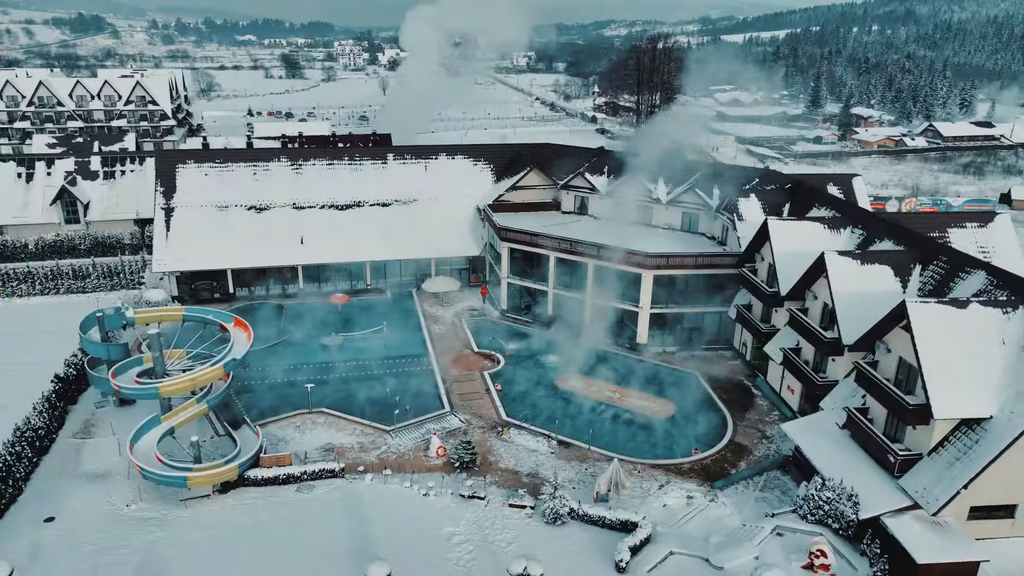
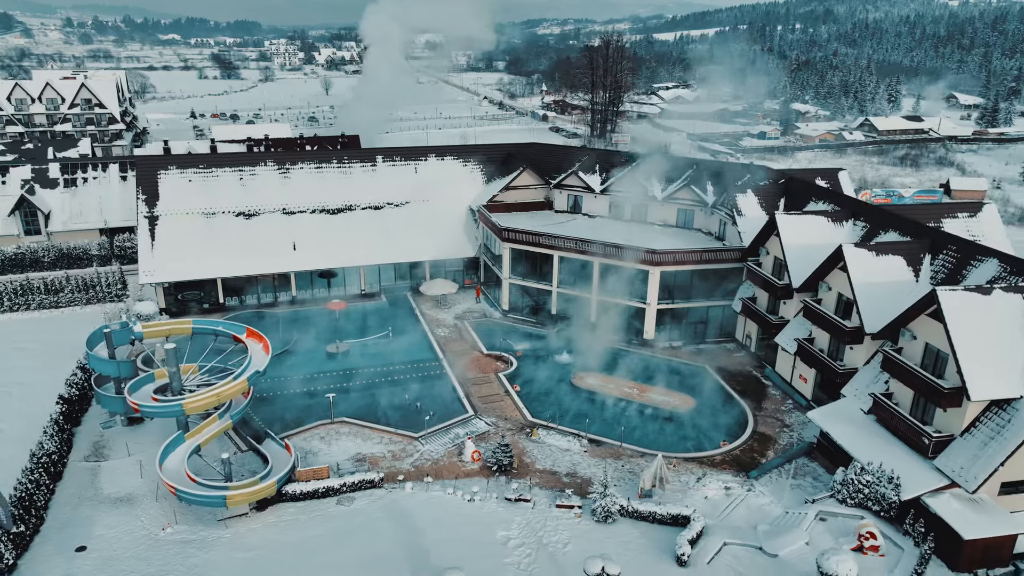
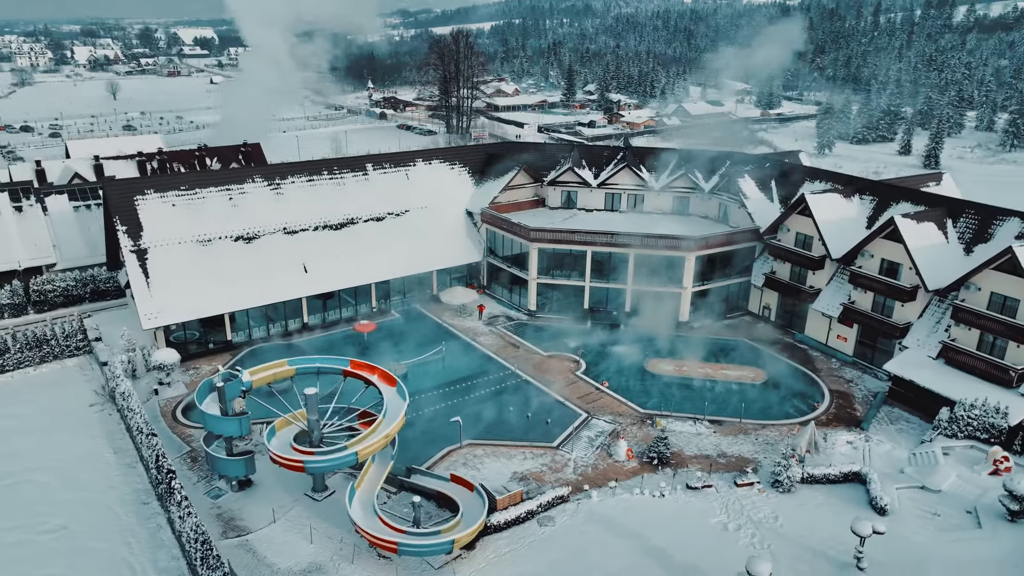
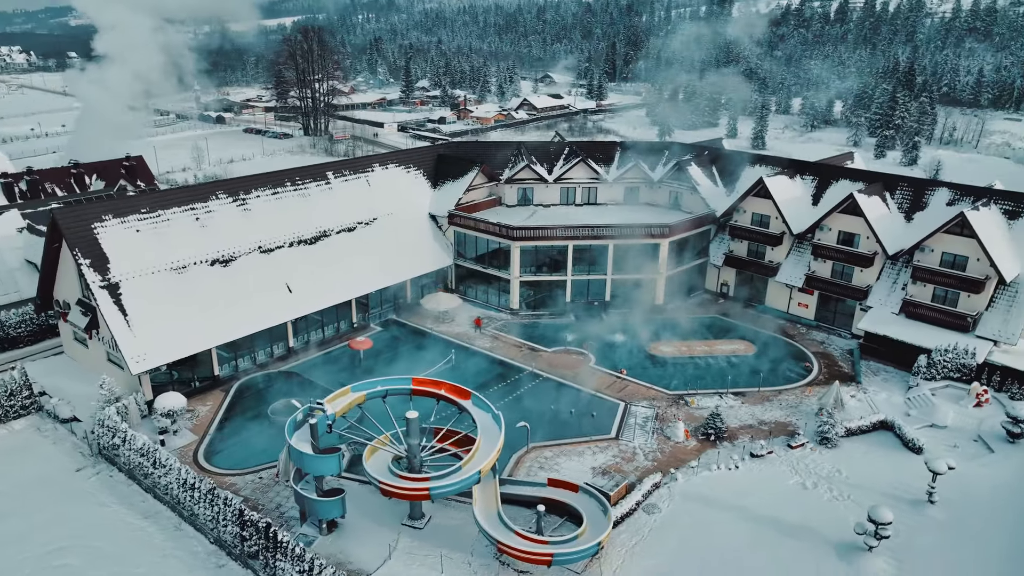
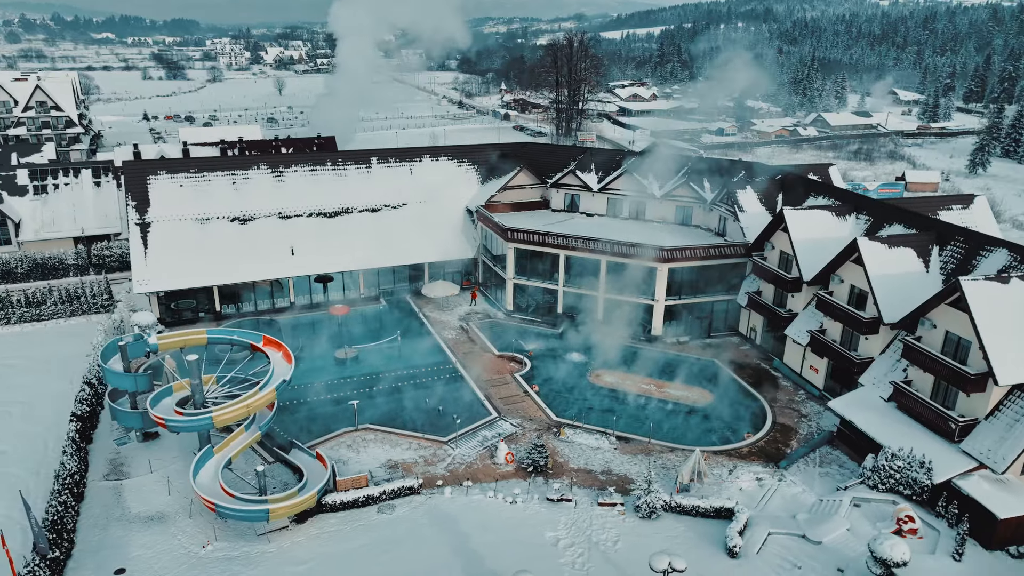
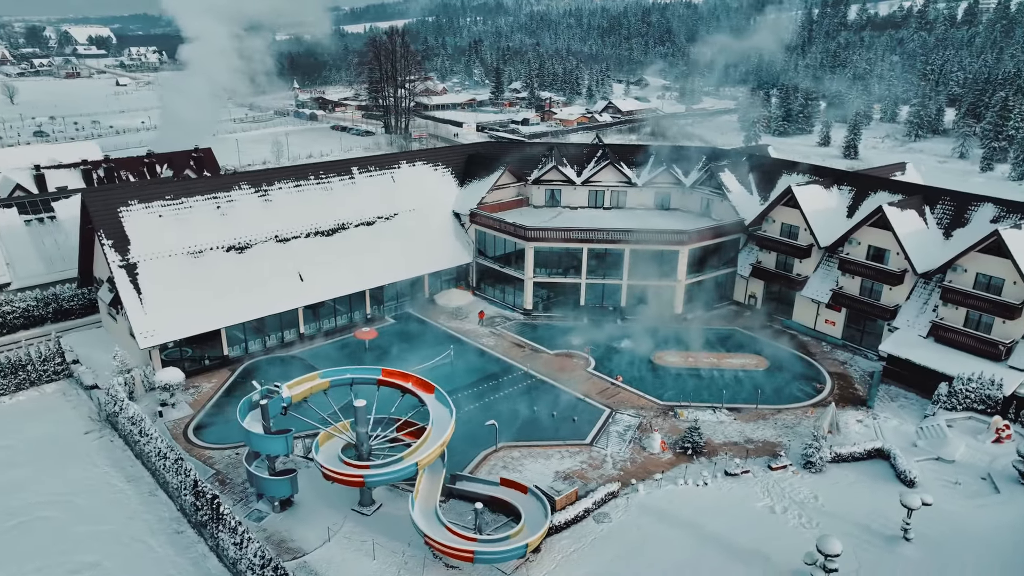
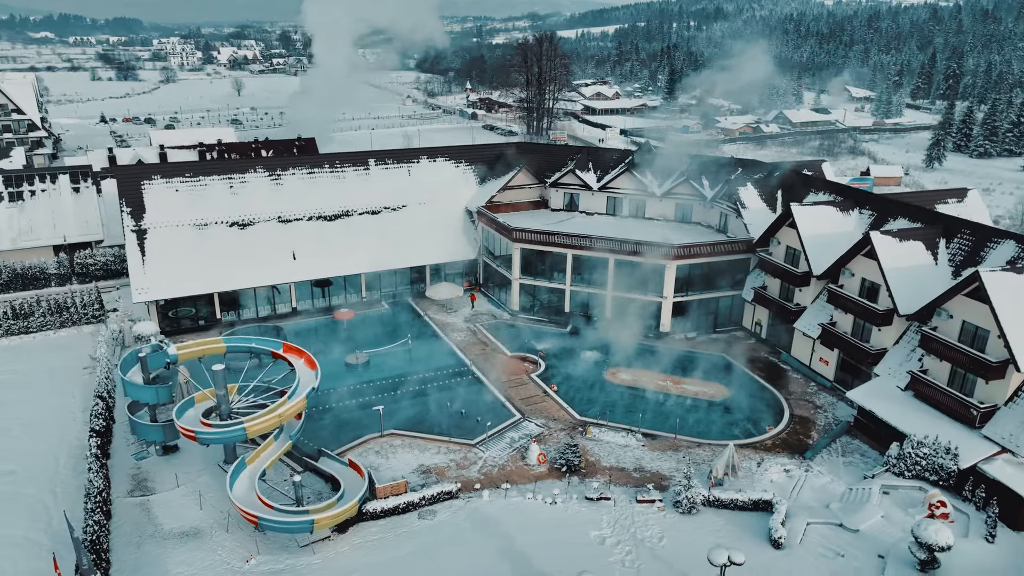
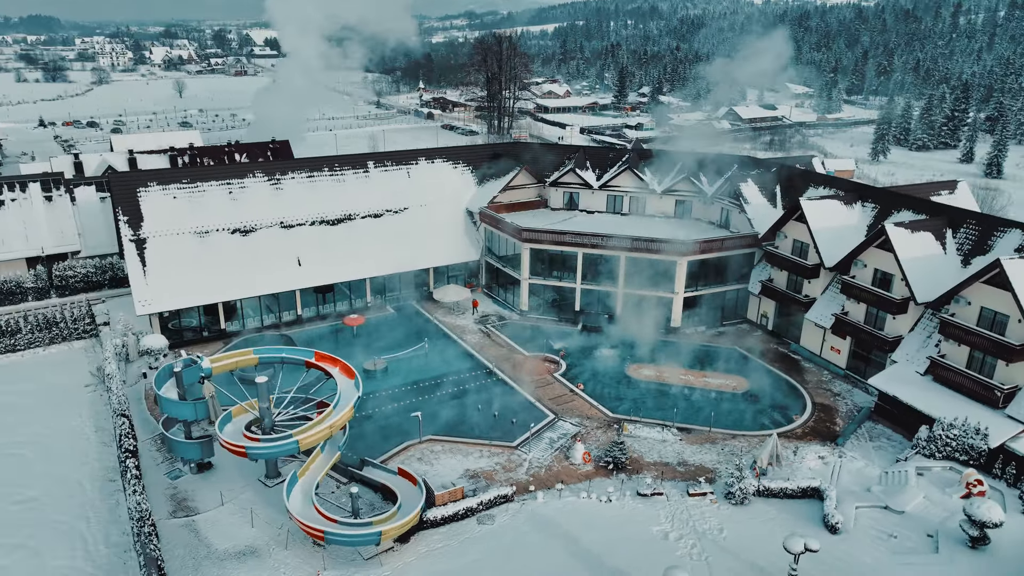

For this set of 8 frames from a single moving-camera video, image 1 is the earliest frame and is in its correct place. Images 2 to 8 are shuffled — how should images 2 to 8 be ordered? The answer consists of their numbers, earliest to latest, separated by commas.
2, 5, 7, 8, 3, 6, 4
